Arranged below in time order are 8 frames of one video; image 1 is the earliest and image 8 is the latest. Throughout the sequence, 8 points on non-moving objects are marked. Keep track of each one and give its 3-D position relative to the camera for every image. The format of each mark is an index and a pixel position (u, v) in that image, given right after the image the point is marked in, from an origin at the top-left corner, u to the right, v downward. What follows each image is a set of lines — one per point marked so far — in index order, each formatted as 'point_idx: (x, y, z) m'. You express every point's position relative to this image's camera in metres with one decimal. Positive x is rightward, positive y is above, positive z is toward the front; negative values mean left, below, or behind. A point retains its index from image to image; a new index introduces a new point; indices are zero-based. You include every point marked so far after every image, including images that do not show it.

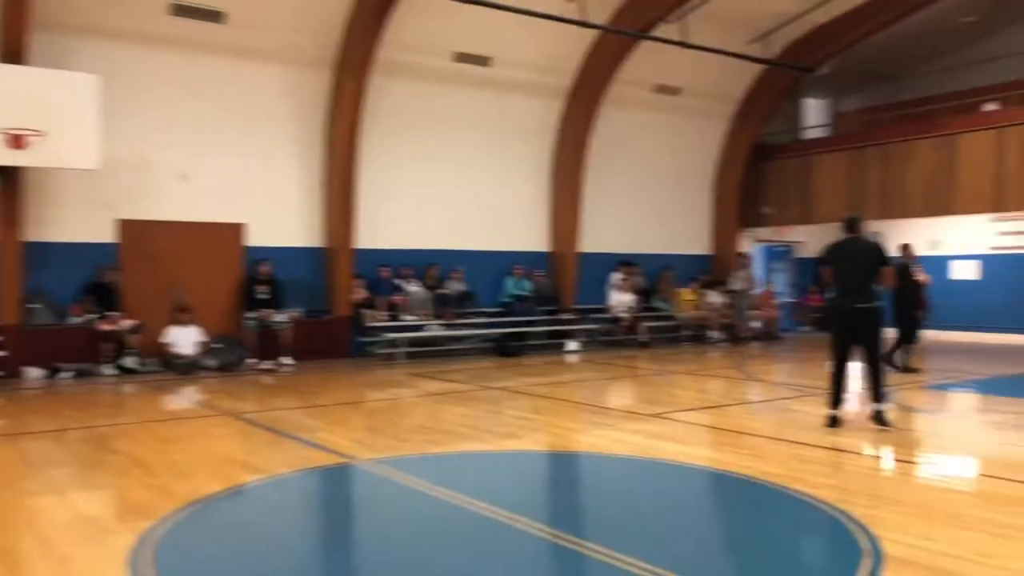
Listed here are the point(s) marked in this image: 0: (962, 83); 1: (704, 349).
0: (+7.4, +3.3, +14.3) m
1: (+2.7, -0.9, +12.1) m
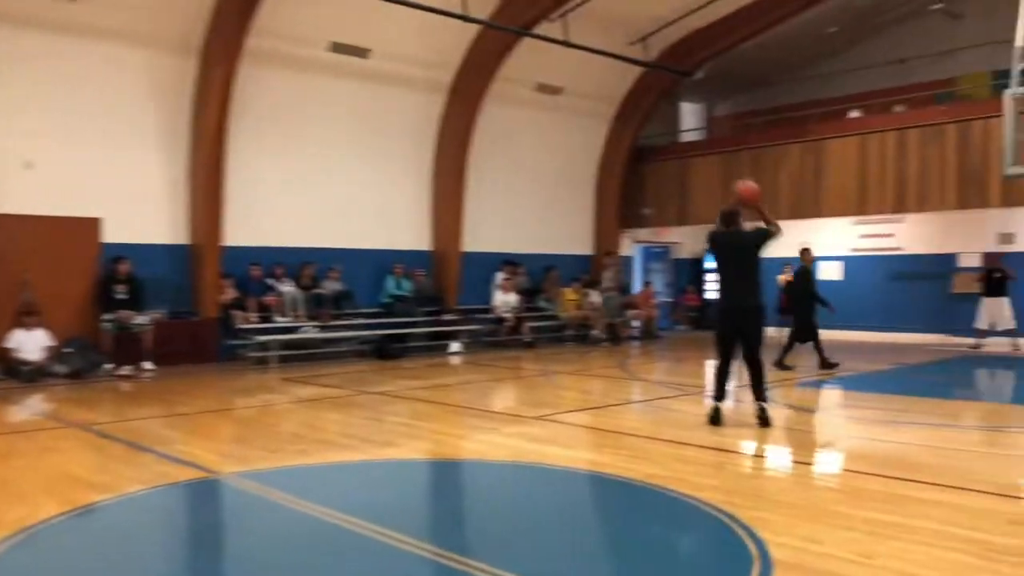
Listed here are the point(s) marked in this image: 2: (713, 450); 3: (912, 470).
0: (+5.4, +3.3, +14.9) m
1: (+1.0, -0.9, +12.1) m
2: (+1.2, -0.9, +5.0) m
3: (+2.2, -0.9, +4.7) m
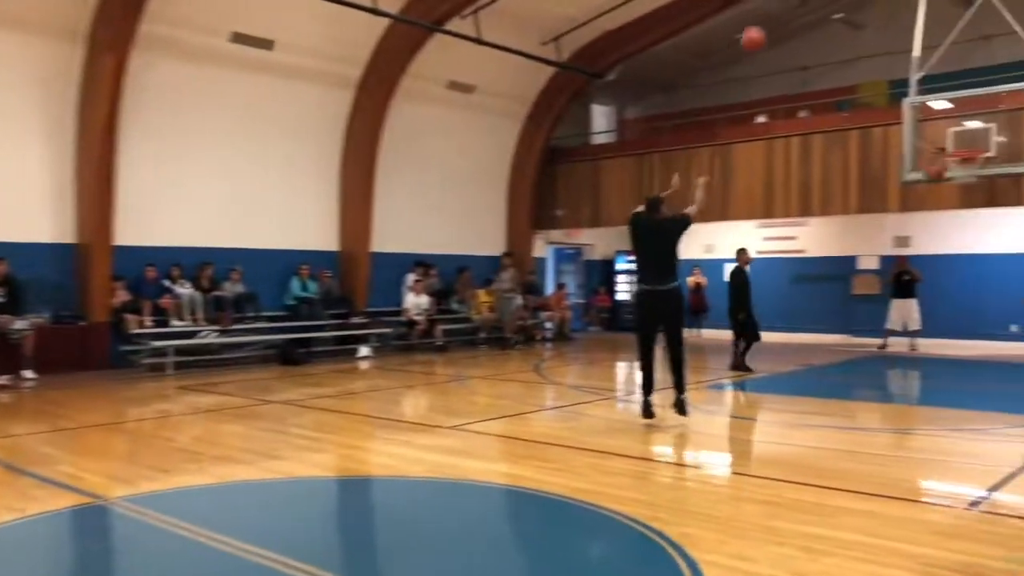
0: (+3.9, +3.3, +15.2) m
1: (-0.2, -0.9, +11.9) m
2: (+0.7, -0.9, +4.9) m
3: (+1.7, -1.0, +4.7) m
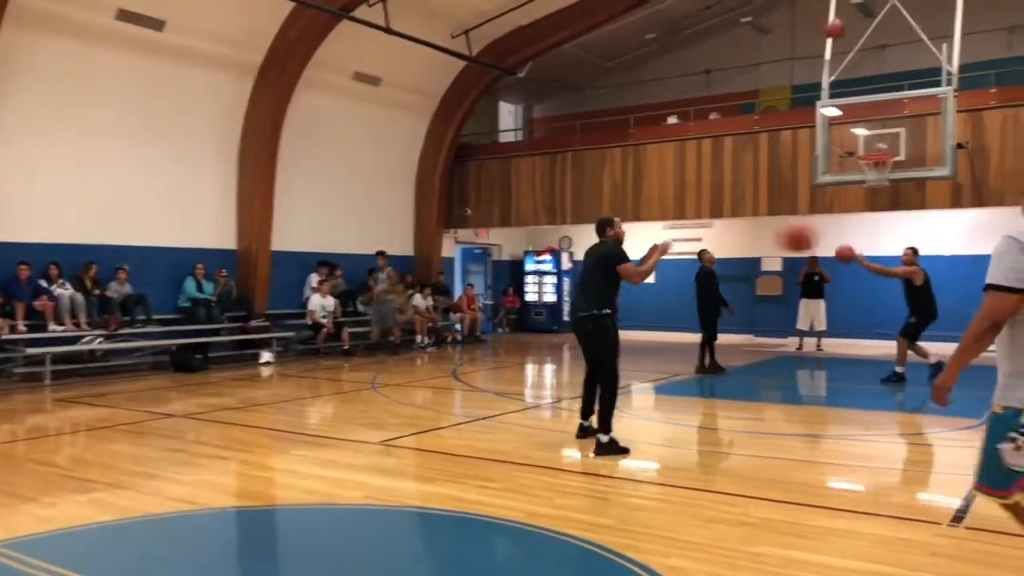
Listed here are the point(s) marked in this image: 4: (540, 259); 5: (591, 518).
0: (+2.3, +3.3, +15.2) m
1: (-1.4, -0.9, +11.5) m
2: (+0.4, -1.0, +4.6) m
3: (+1.4, -1.0, +4.5) m
4: (+0.5, +0.5, +15.6) m
5: (+0.3, -1.0, +3.6) m
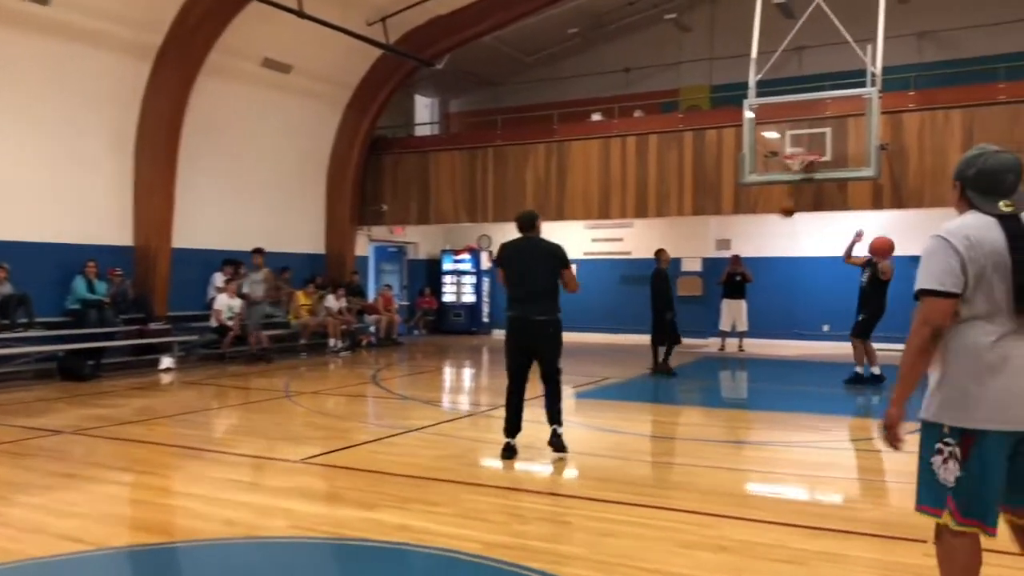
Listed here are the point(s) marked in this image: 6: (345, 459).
0: (+0.9, +3.3, +14.9) m
1: (-2.4, -0.9, +10.8) m
2: (+0.1, -1.0, +4.2) m
3: (+1.2, -1.0, +4.2) m
4: (-1.0, +0.5, +15.1) m
5: (+0.2, -1.0, +3.2) m
6: (-0.9, -1.0, +4.9) m
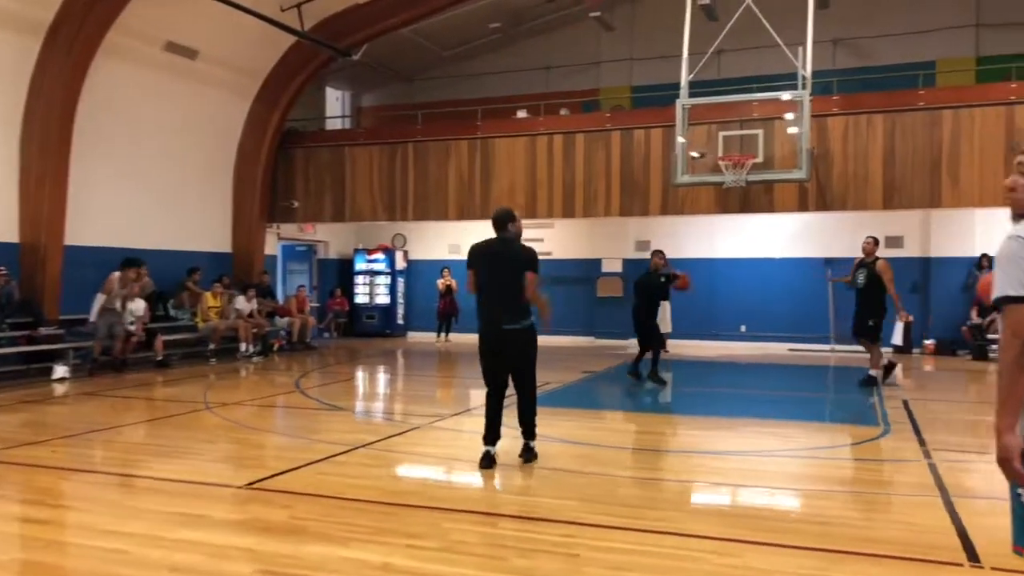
0: (-0.5, +3.3, +14.6) m
1: (-3.2, -0.9, +10.1) m
2: (0.0, -1.0, +3.8) m
3: (+1.1, -1.0, +4.0) m
4: (-2.4, +0.5, +14.5) m
5: (+0.2, -1.0, +2.9) m
6: (-1.1, -1.0, +4.4) m
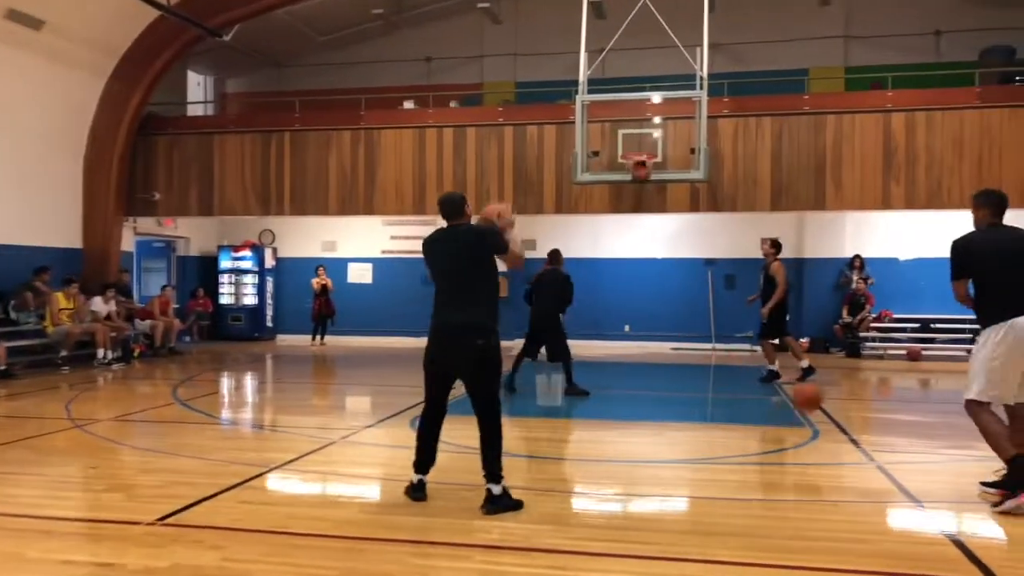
0: (-2.5, +3.3, +13.9) m
1: (-4.4, -0.9, +9.0) m
2: (-0.1, -1.0, +3.4) m
3: (+0.9, -1.0, +3.7) m
4: (-4.3, +0.5, +13.5) m
5: (+0.2, -1.0, +2.5) m
6: (-1.3, -1.0, +3.8) m
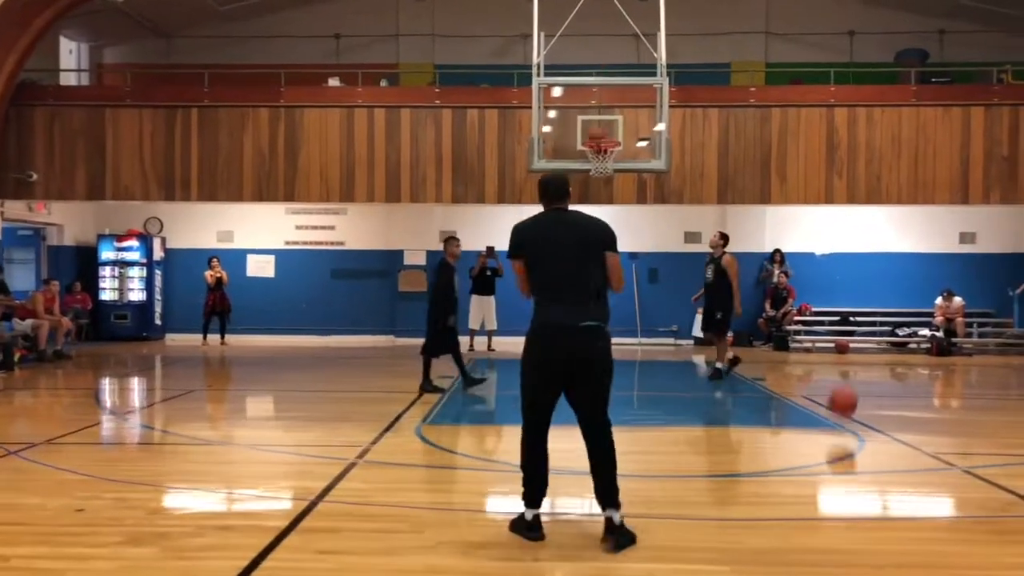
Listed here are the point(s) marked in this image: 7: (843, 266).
0: (-3.7, +3.4, +12.7) m
1: (-4.7, -0.9, +7.6) m
2: (+0.5, -1.0, +2.8) m
3: (+1.4, -1.0, +3.3) m
4: (-5.4, +0.6, +12.1) m
5: (+1.0, -1.0, +2.0) m
6: (-0.8, -1.0, +3.0) m
7: (+4.8, +0.3, +12.6) m
